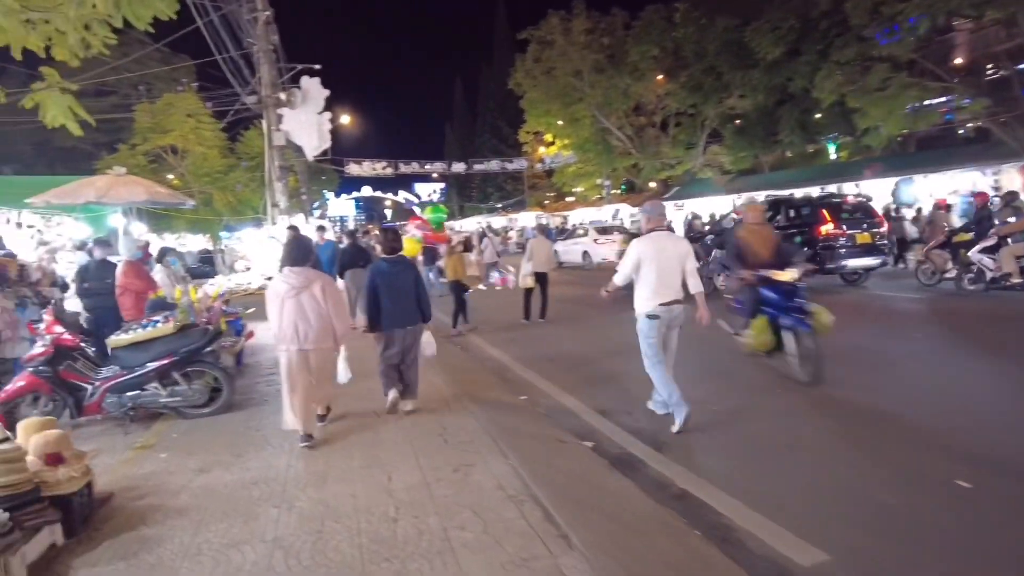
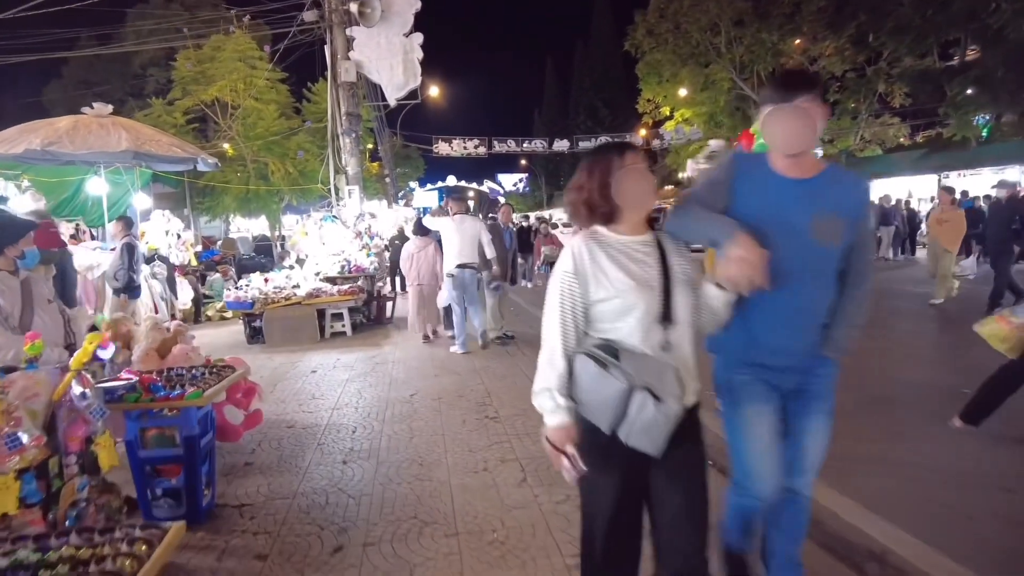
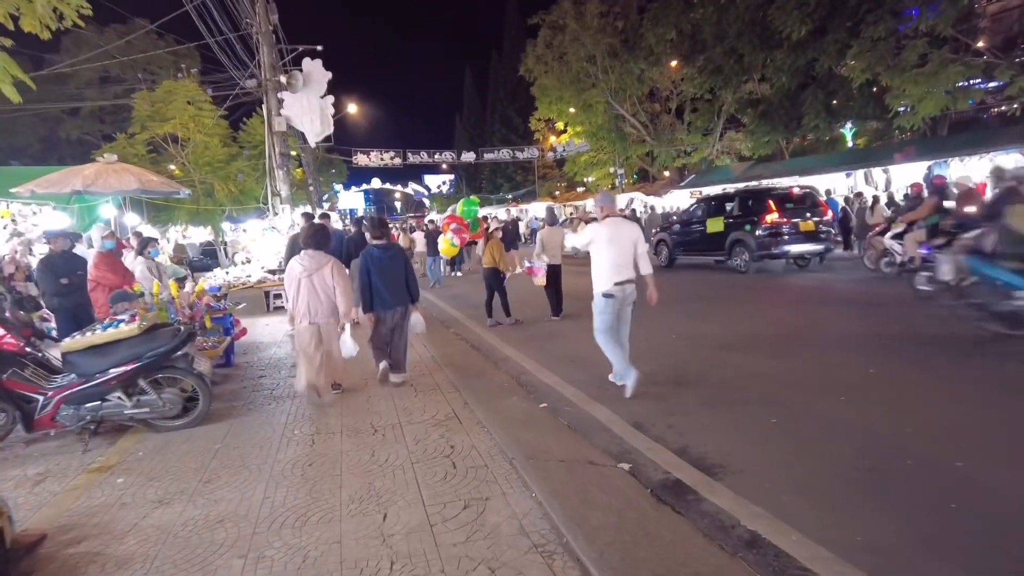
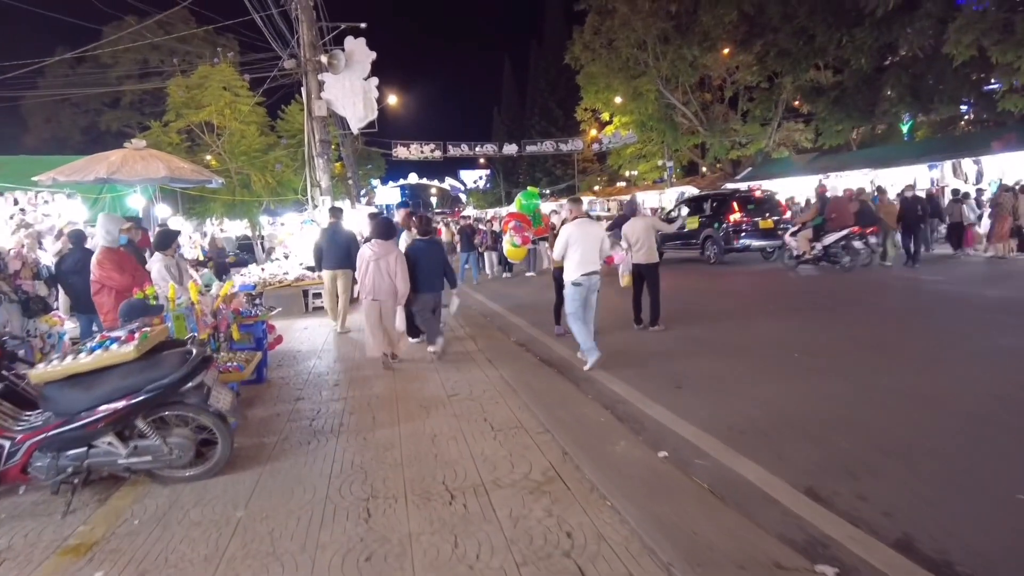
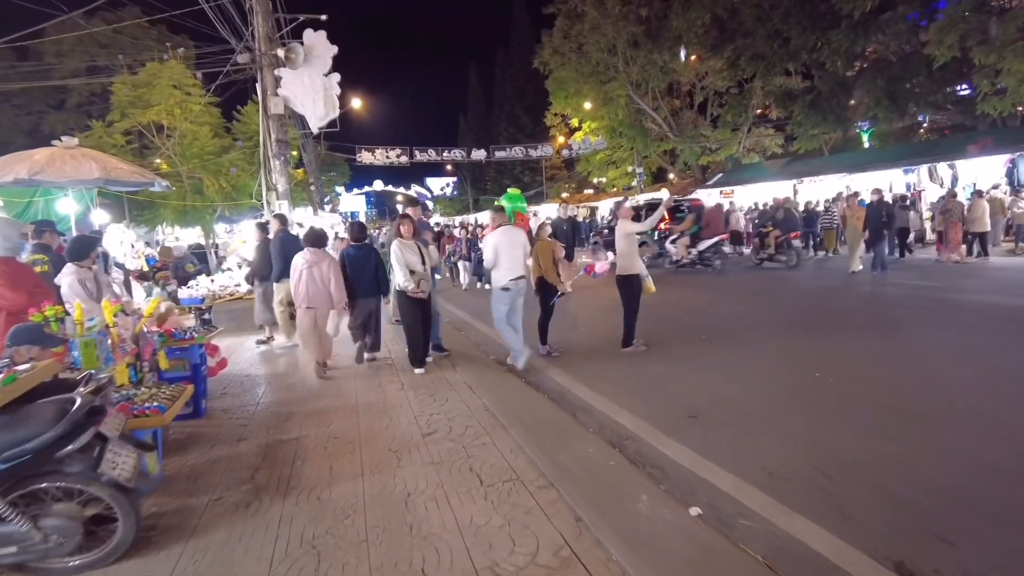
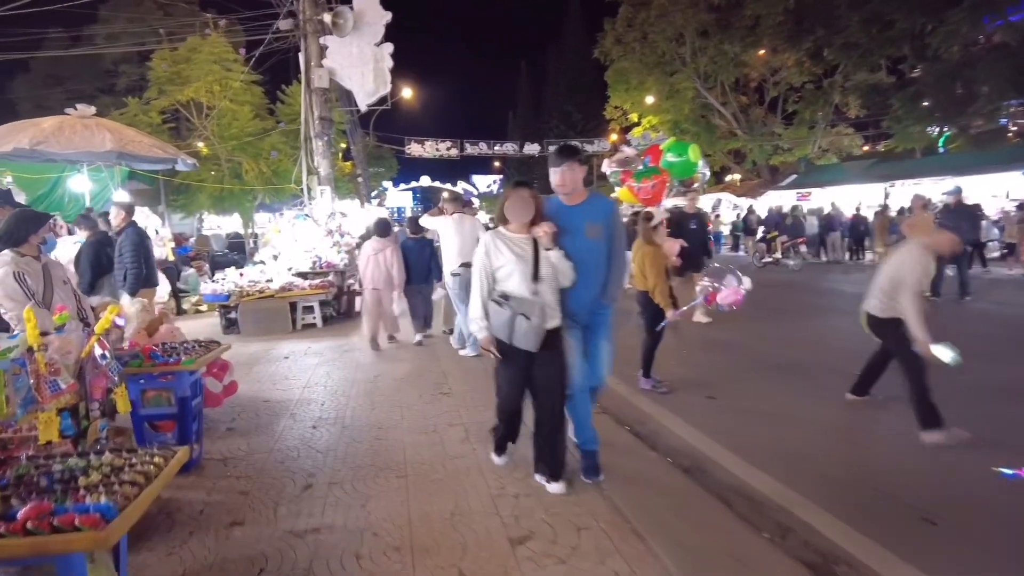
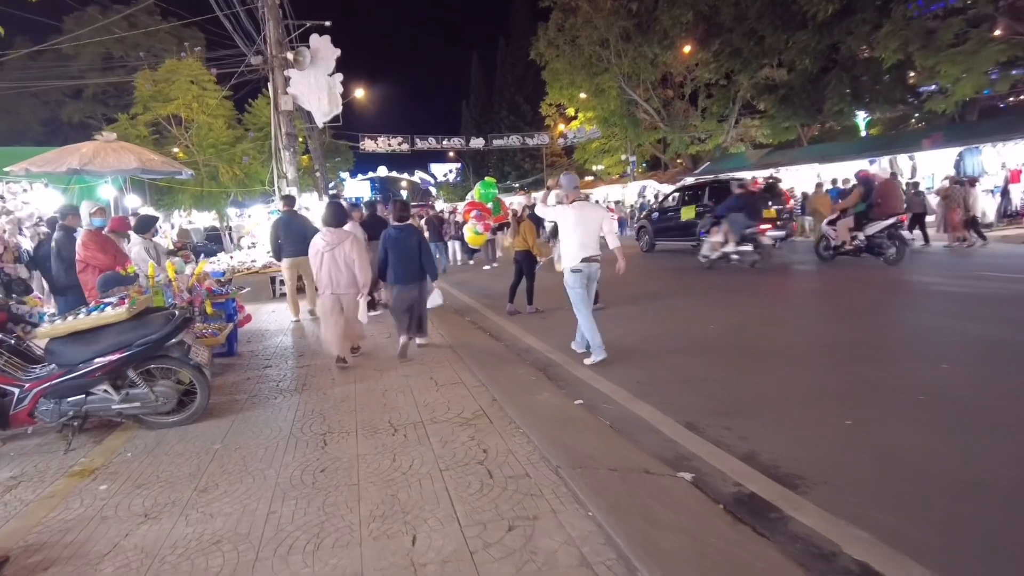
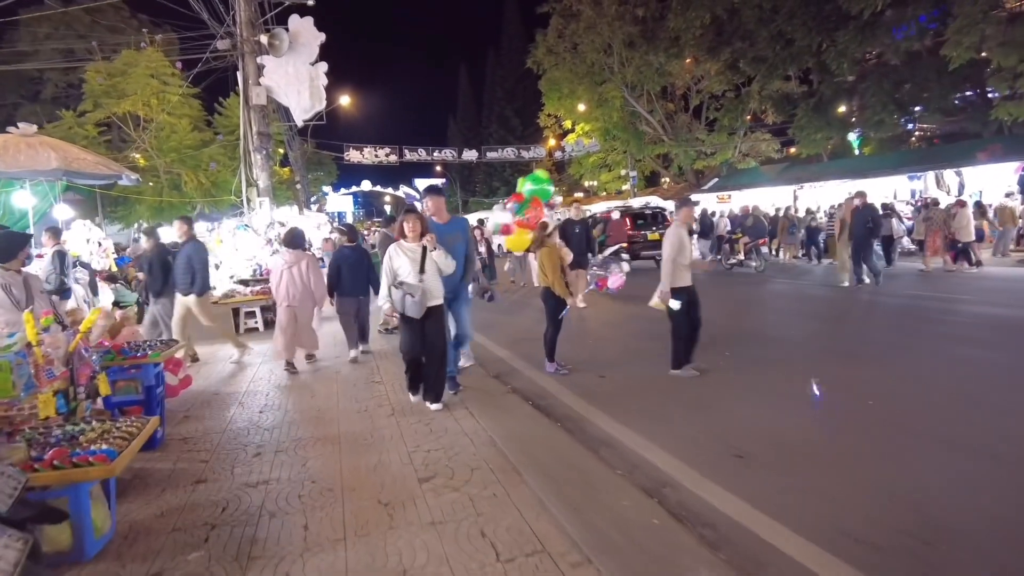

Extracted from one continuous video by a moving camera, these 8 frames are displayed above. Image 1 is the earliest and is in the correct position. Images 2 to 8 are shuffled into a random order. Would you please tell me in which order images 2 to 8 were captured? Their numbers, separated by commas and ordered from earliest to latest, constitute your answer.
3, 7, 4, 5, 8, 6, 2
